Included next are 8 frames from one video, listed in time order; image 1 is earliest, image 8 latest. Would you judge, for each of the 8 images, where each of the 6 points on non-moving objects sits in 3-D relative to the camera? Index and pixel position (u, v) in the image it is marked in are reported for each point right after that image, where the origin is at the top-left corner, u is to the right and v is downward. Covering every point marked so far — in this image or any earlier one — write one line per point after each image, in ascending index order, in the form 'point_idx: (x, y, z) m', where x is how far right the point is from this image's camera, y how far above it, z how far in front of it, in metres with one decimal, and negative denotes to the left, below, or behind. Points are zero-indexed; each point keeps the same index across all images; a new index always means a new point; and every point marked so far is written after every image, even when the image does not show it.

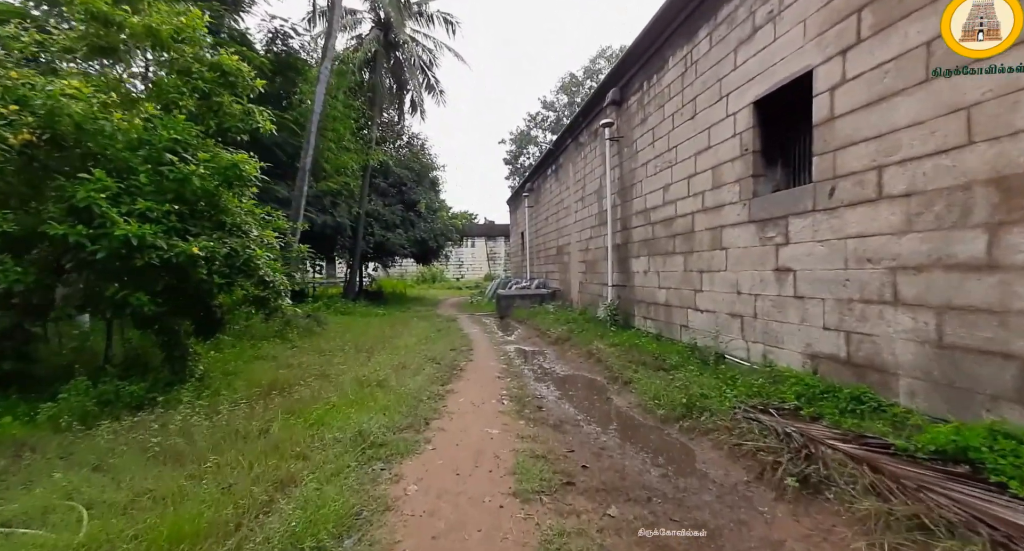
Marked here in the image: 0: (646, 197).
0: (+1.7, +1.0, +5.8) m
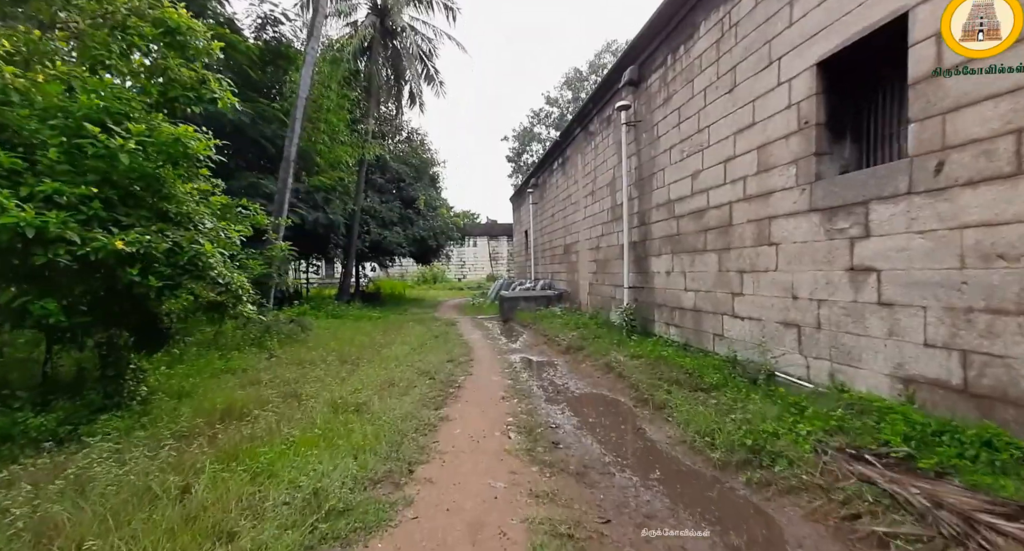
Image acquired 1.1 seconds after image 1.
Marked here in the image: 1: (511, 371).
0: (+1.8, +1.0, +5.1) m
1: (0.0, -1.0, +4.8) m
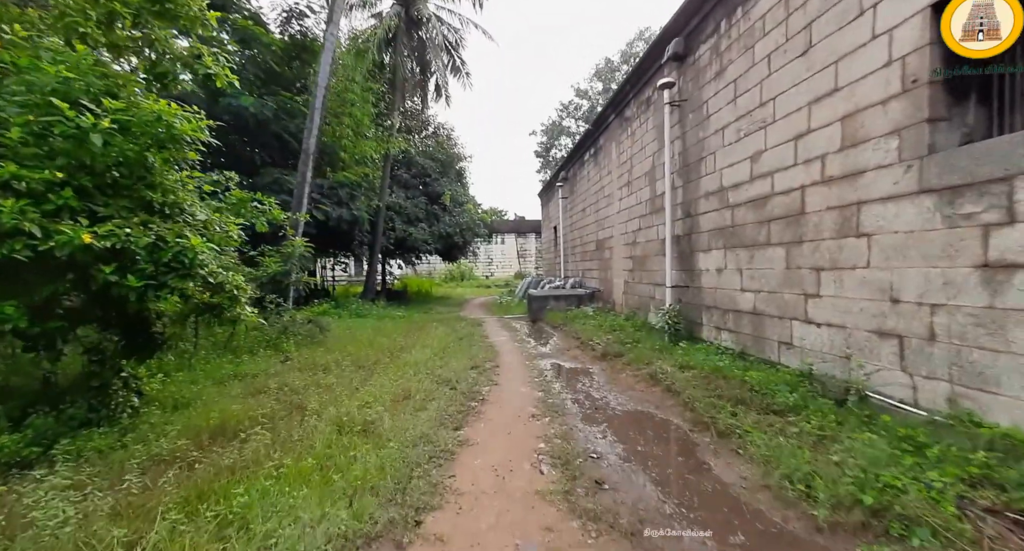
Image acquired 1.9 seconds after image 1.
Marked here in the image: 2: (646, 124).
0: (+2.1, +1.0, +4.5) m
1: (+0.3, -1.0, +4.3) m
2: (+1.9, +2.2, +6.5) m
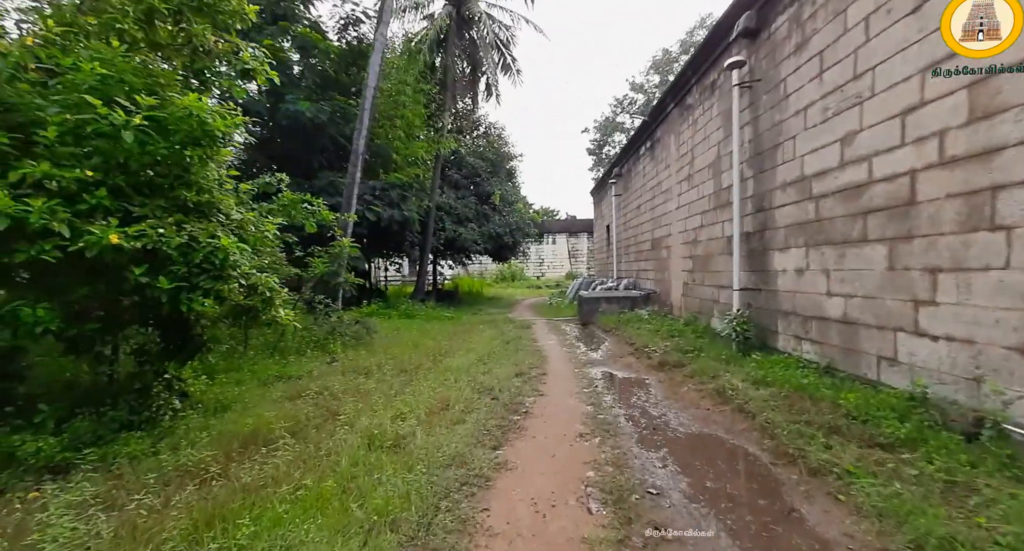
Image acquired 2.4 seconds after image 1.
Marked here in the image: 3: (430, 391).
0: (+2.5, +1.0, +3.9) m
1: (+0.7, -1.0, +3.9) m
2: (+2.6, +2.1, +5.9) m
3: (-0.6, -0.9, +3.6) m
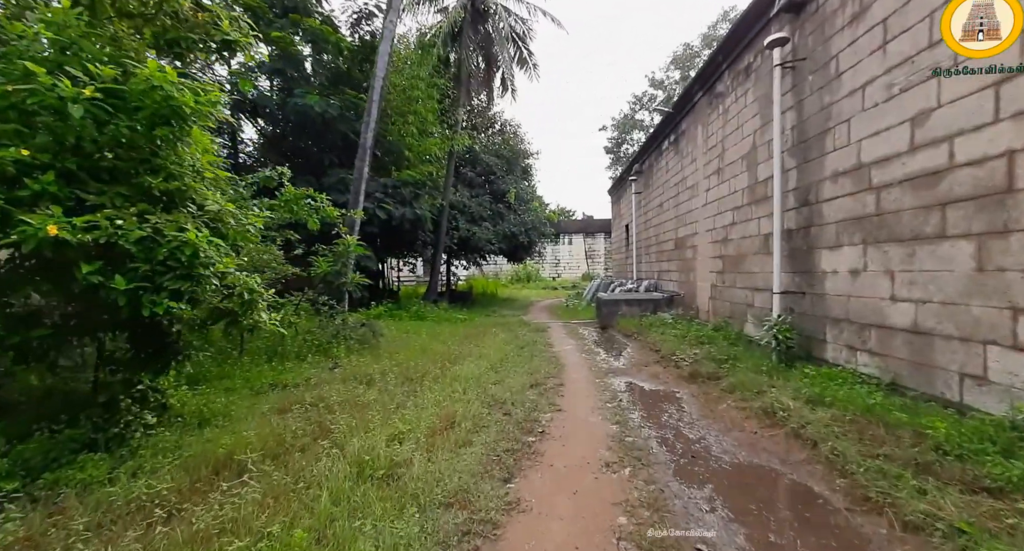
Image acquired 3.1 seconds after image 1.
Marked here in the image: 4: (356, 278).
0: (+2.6, +1.0, +3.4) m
1: (+0.8, -1.0, +3.5) m
2: (+2.8, +2.1, +5.4) m
3: (-0.5, -0.9, +3.2) m
4: (-1.9, 0.0, +5.5) m
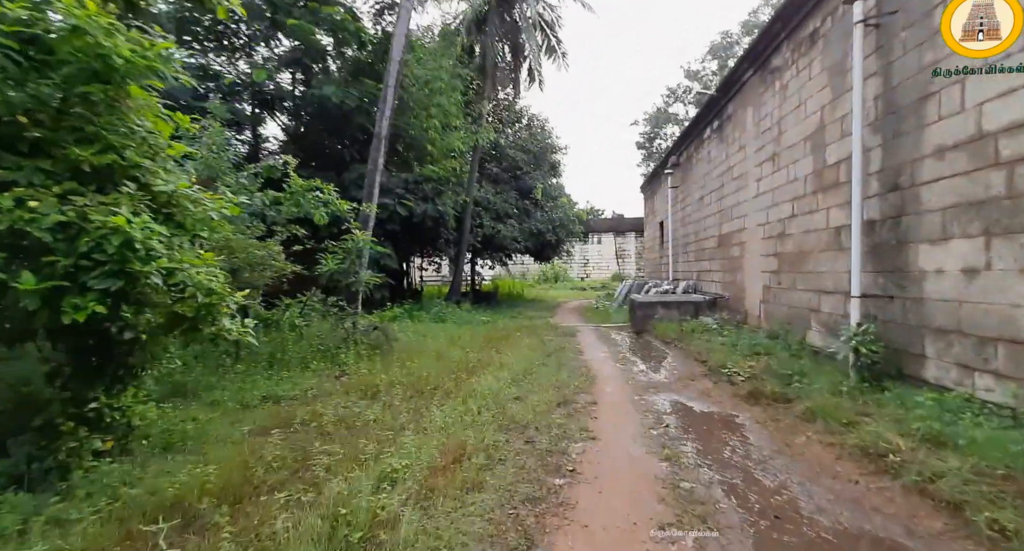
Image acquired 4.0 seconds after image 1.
0: (+2.8, +1.0, +2.7) m
1: (+0.9, -1.0, +2.8) m
2: (+3.1, +2.1, +4.7) m
3: (-0.4, -0.9, +2.7) m
4: (-1.6, 0.0, +5.1) m
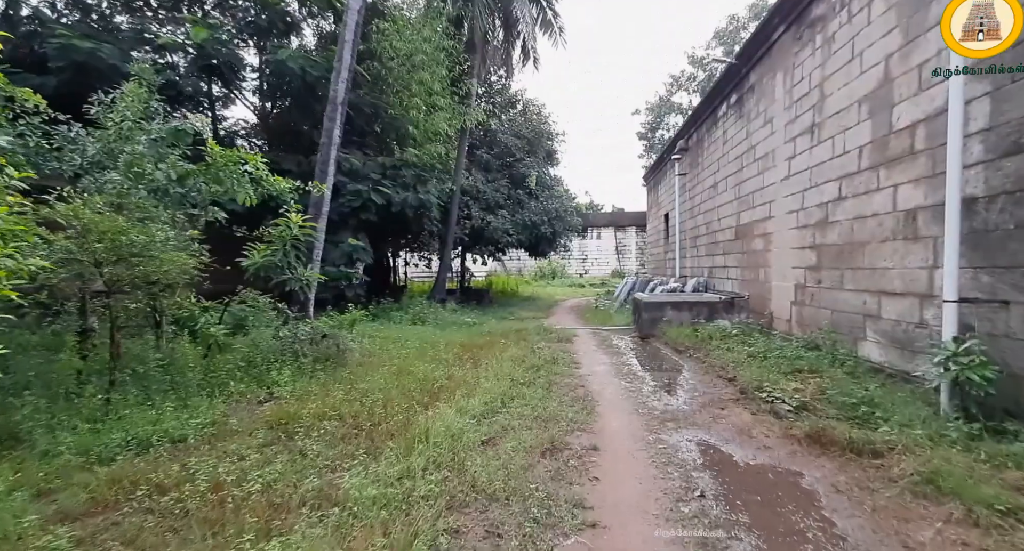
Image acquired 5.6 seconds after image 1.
0: (+2.6, +1.0, +1.7) m
1: (+0.8, -1.0, +1.9) m
2: (+2.9, +2.2, +3.7) m
3: (-0.6, -0.9, +1.7) m
4: (-1.8, 0.0, +4.1) m
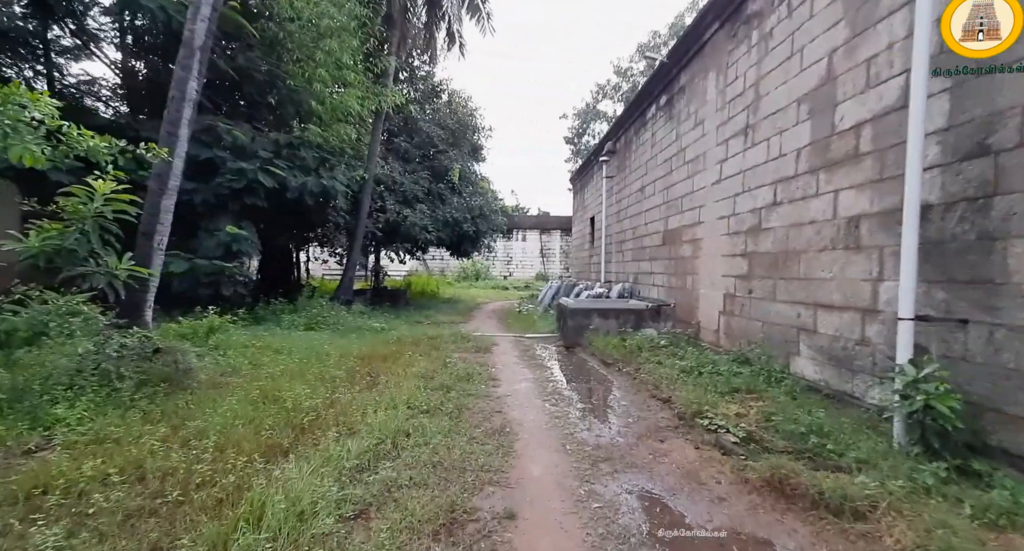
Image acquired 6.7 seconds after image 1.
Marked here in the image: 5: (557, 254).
0: (+2.3, +0.9, +1.4) m
1: (+0.4, -1.0, +1.3) m
2: (+2.3, +2.1, +3.4) m
3: (-0.9, -0.9, +0.9) m
4: (-2.5, +0.1, +3.0) m
5: (+1.9, +0.9, +19.3) m
